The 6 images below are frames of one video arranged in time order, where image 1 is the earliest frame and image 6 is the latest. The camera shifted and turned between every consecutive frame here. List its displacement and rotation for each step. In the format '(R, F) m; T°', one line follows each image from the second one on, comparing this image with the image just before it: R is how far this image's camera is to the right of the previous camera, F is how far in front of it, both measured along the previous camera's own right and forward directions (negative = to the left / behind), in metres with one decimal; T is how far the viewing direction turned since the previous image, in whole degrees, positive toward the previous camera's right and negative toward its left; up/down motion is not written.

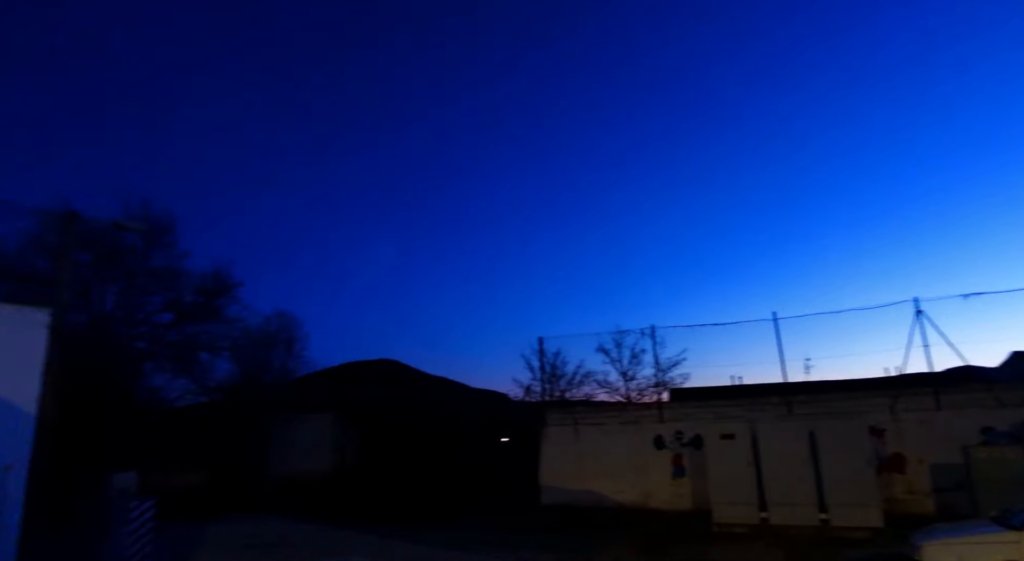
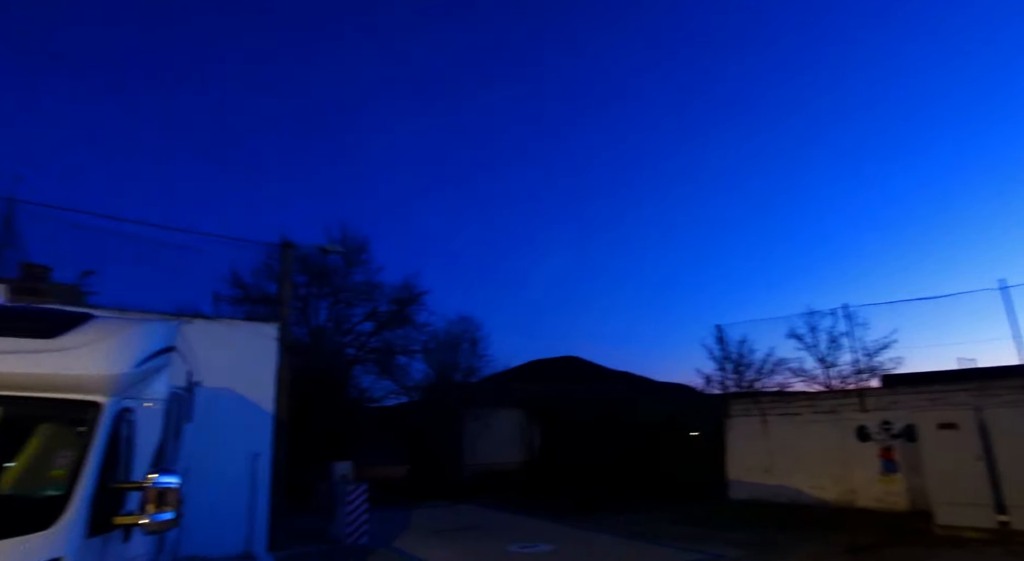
(+0.2, 0.0) m; -18°
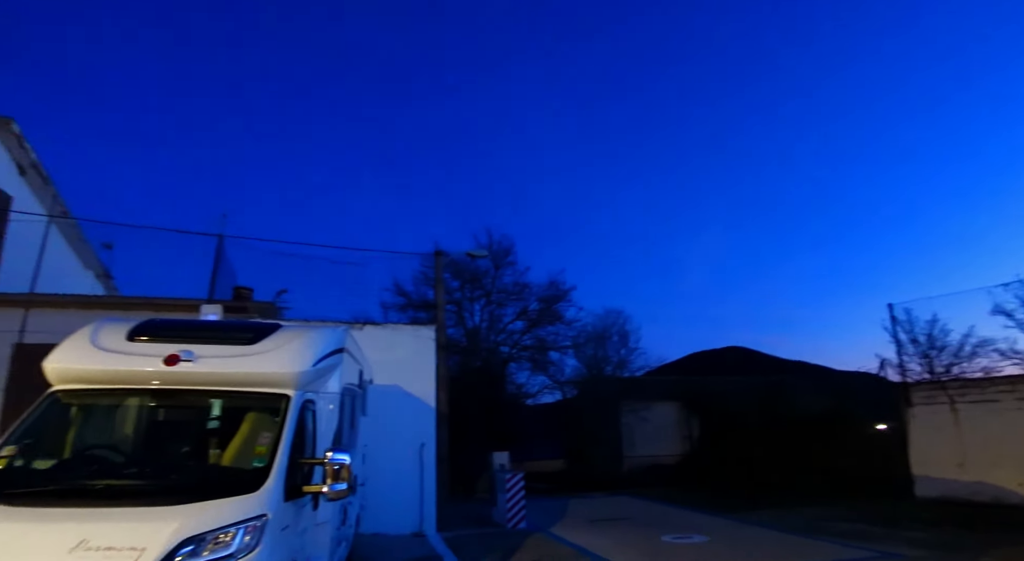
(+0.3, -0.2) m; -15°
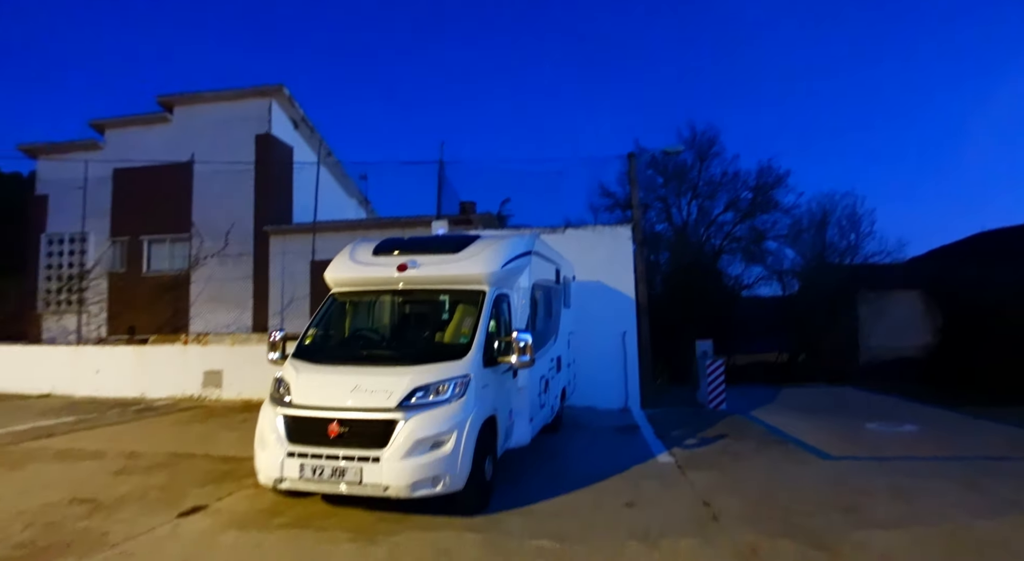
(+0.6, -0.5) m; -23°
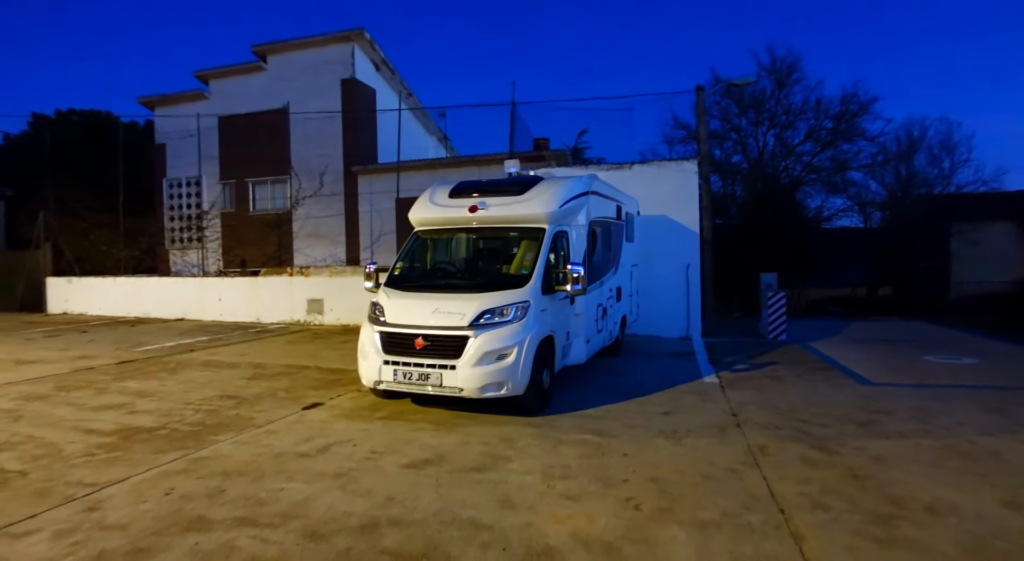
(+0.3, -0.8) m; -8°
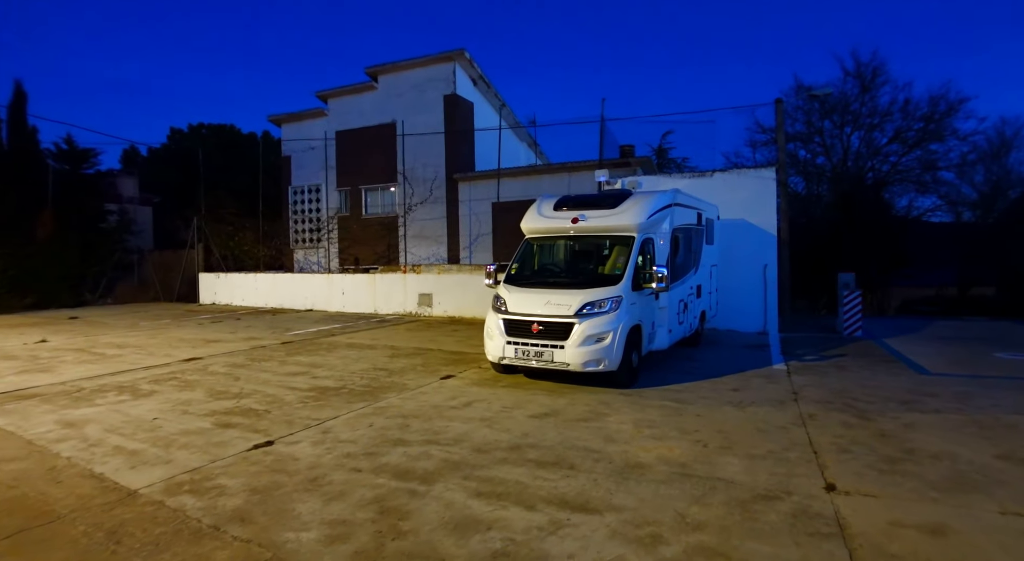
(-0.3, -1.8) m; -8°
